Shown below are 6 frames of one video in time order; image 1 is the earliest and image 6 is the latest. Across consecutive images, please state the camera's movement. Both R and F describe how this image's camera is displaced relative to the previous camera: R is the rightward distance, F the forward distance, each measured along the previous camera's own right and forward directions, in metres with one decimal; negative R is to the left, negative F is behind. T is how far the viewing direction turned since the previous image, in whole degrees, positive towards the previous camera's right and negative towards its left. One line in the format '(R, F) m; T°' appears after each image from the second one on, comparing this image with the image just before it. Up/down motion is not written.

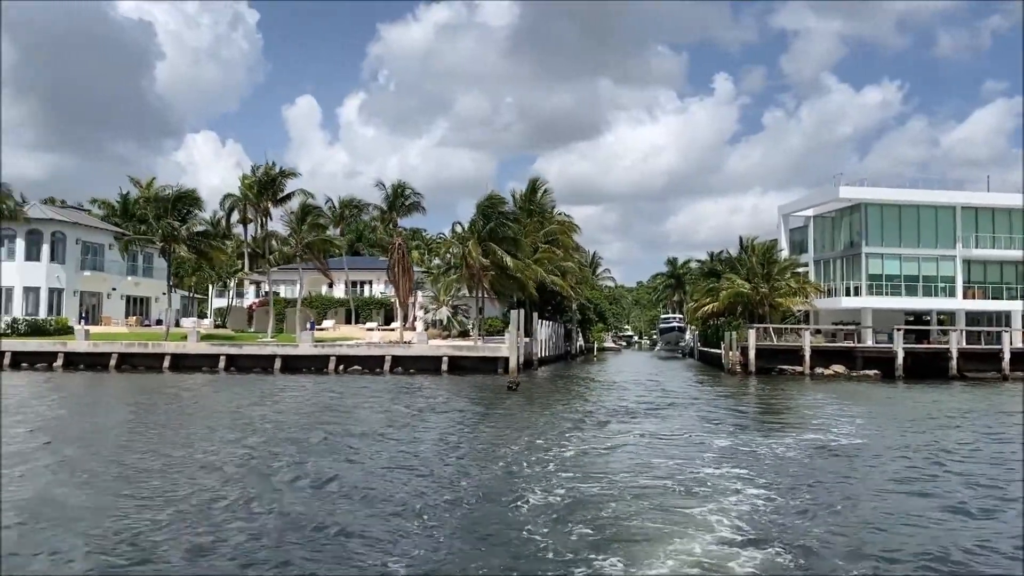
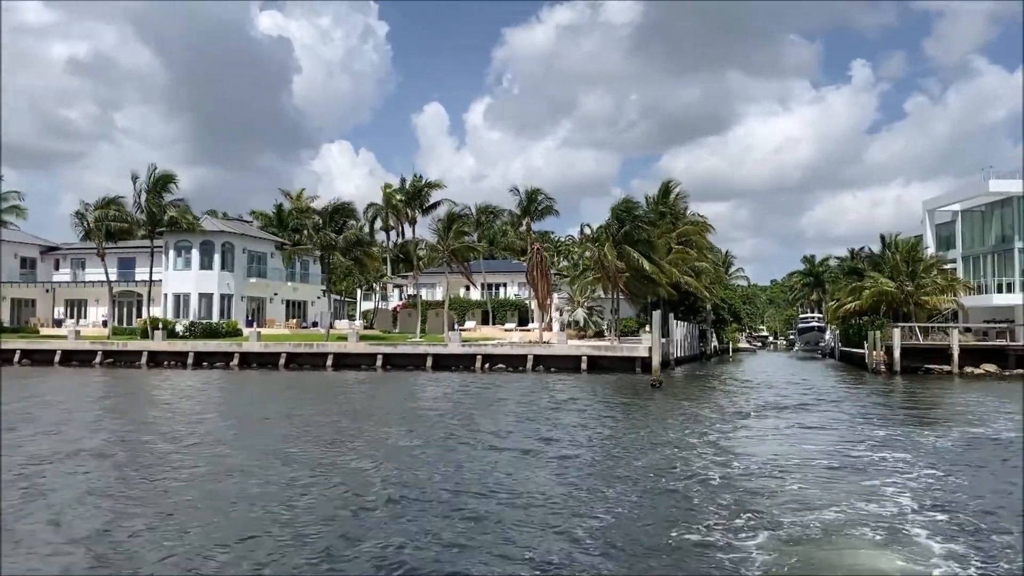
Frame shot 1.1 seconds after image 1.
(-0.4, -1.4) m; -8°
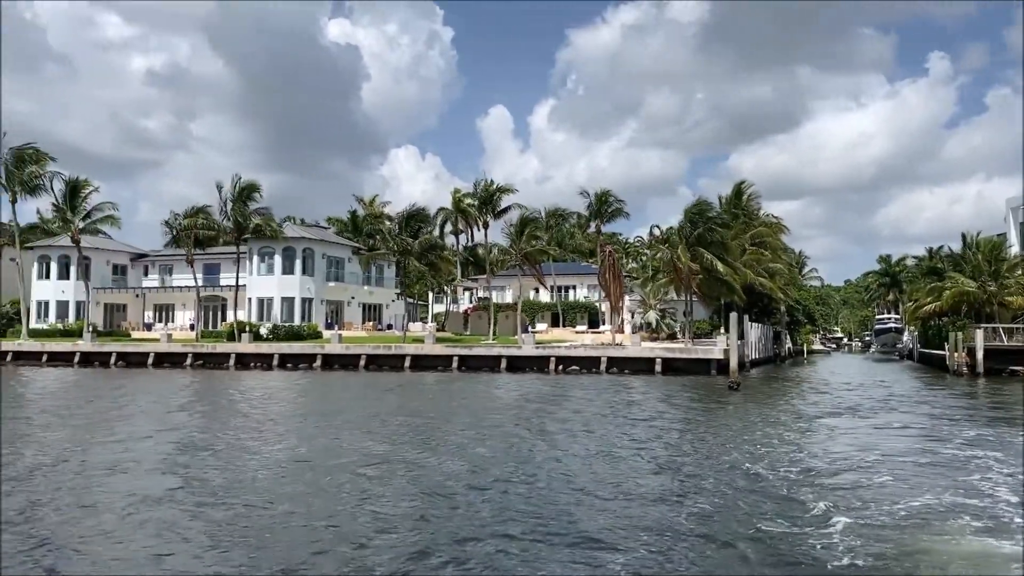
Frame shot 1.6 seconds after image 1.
(-0.3, -0.6) m; -4°
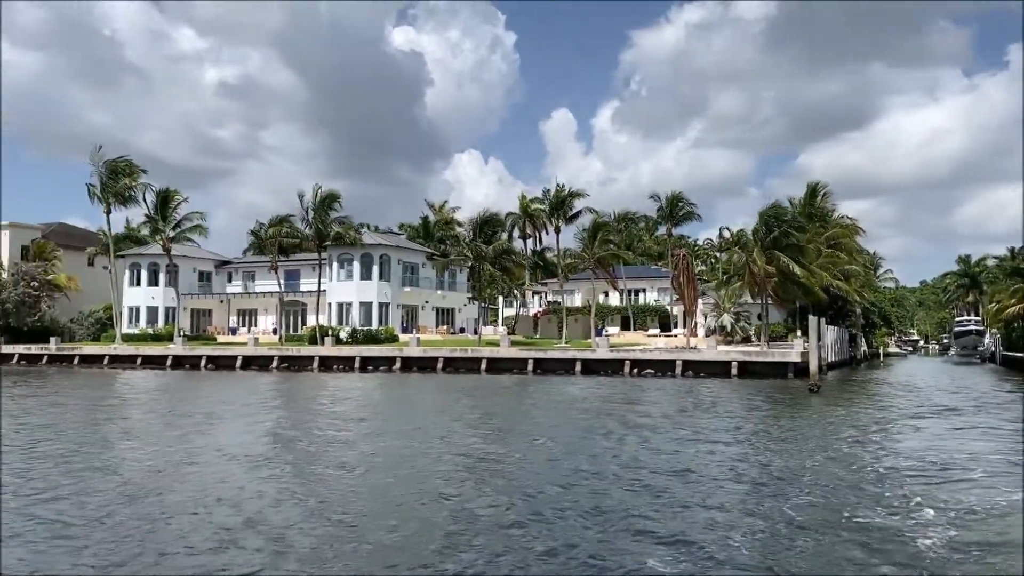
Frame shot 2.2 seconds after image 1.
(-0.4, -0.7) m; -4°
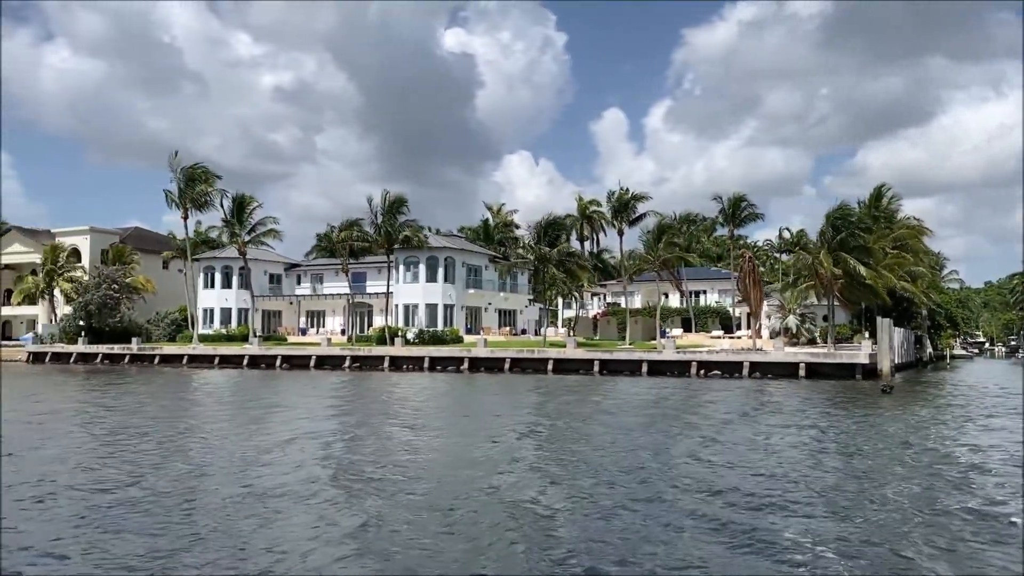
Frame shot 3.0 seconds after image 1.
(-0.7, -0.9) m; -3°
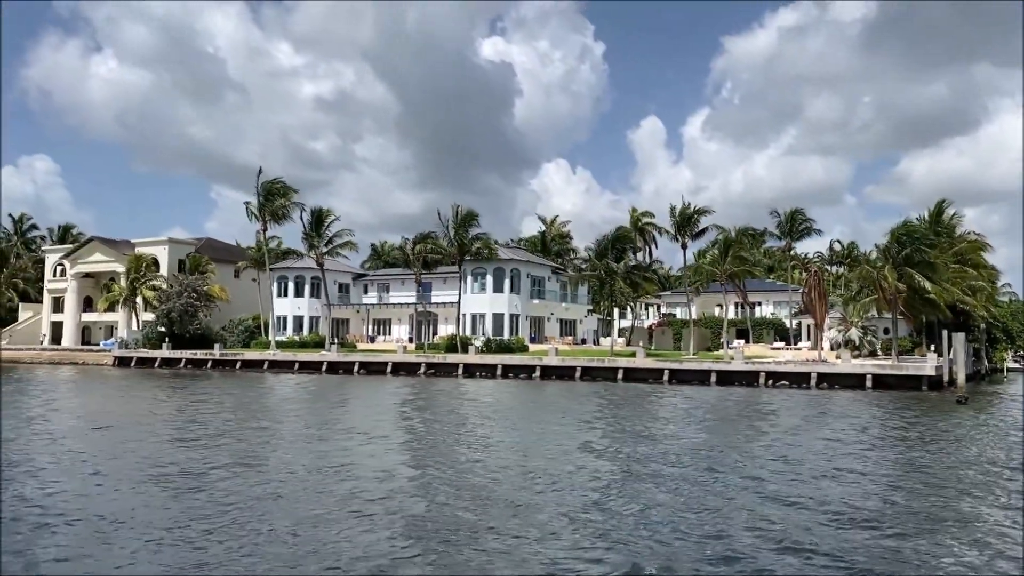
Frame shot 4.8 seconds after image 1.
(-1.7, -2.0) m; -2°
